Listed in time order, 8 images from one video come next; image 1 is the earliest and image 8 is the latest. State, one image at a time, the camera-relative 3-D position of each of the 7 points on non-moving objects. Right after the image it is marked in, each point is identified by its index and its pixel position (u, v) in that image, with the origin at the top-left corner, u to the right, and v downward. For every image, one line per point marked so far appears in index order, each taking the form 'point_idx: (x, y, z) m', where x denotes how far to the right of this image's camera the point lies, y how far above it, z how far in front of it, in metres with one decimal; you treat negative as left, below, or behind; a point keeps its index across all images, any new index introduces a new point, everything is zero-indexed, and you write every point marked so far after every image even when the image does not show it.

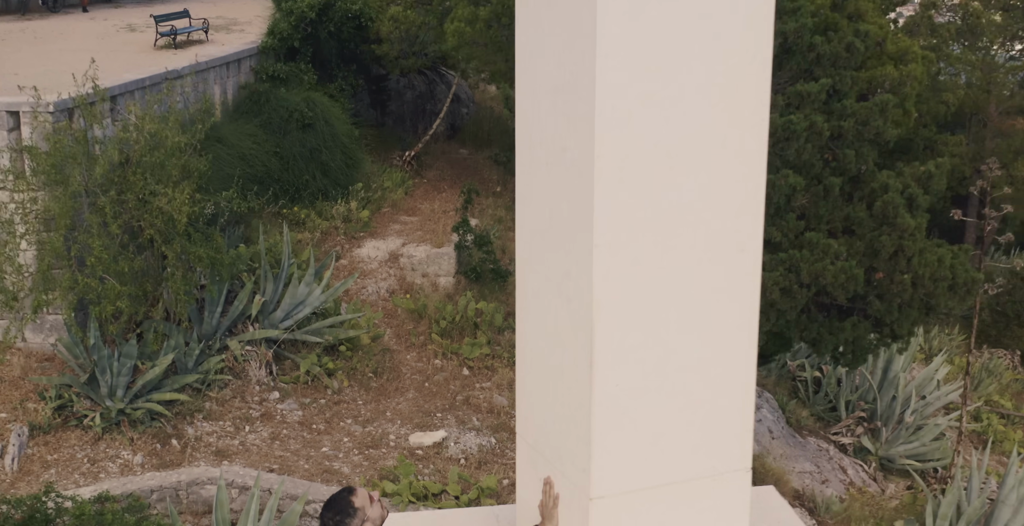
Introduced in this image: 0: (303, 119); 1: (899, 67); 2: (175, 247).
0: (-1.0, +0.6, +4.2) m
1: (+1.8, +0.8, +4.5) m
2: (-1.0, 0.0, +2.7) m
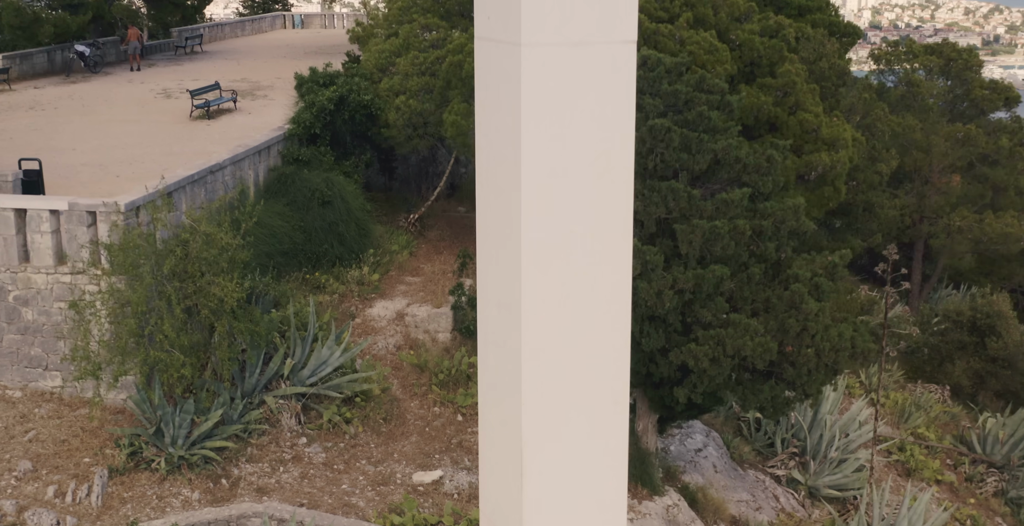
0: (-1.0, +0.3, +4.8) m
1: (+1.8, +0.6, +5.1) m
2: (-1.1, -0.2, +3.4) m
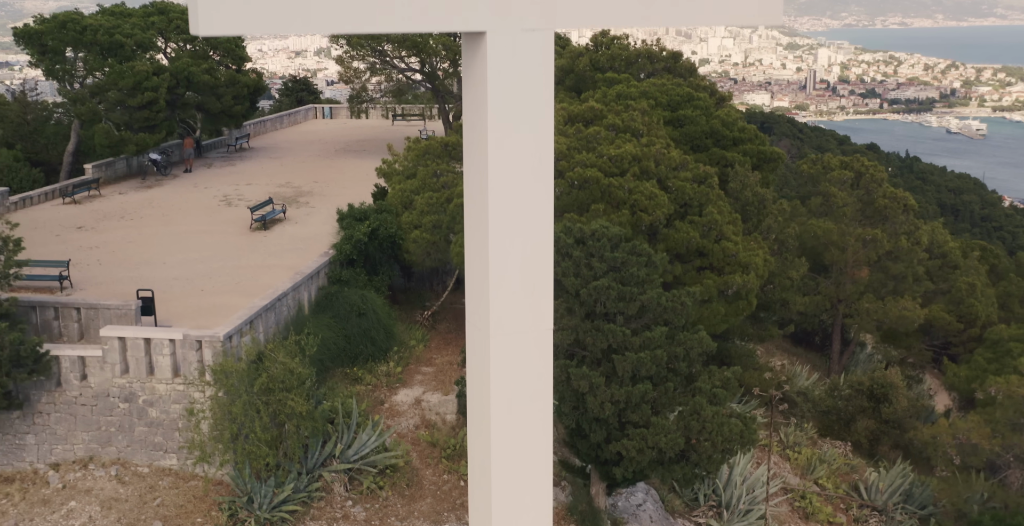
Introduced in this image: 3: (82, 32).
0: (-1.1, -0.3, +6.2) m
1: (+1.7, -0.1, +6.5) m
2: (-1.2, -0.9, +4.8) m
3: (-4.8, +2.6, +9.9) m
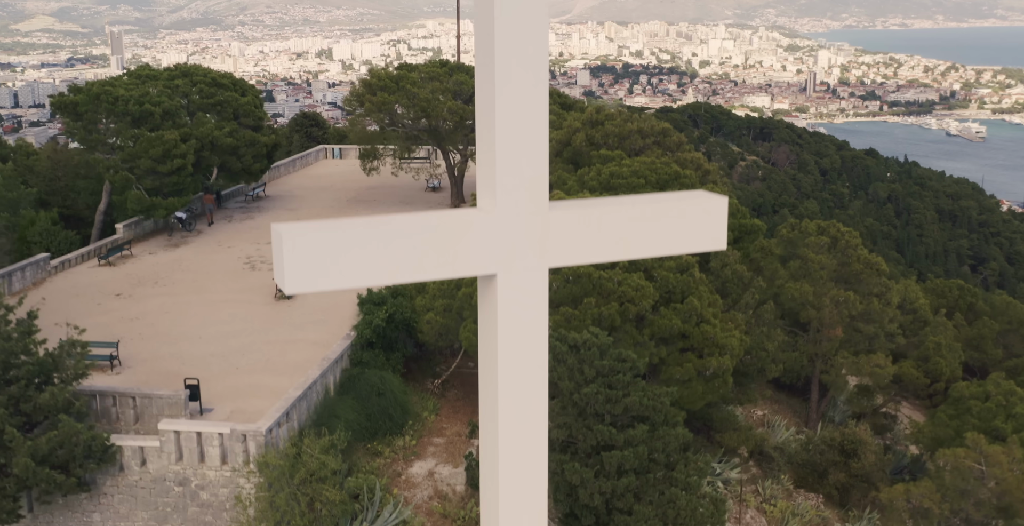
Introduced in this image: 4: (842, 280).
0: (-1.1, -1.0, +7.0) m
1: (+1.7, -0.8, +7.3) m
2: (-1.2, -1.5, +5.6) m
3: (-4.8, +1.9, +10.7) m
4: (+4.0, -0.2, +10.7) m
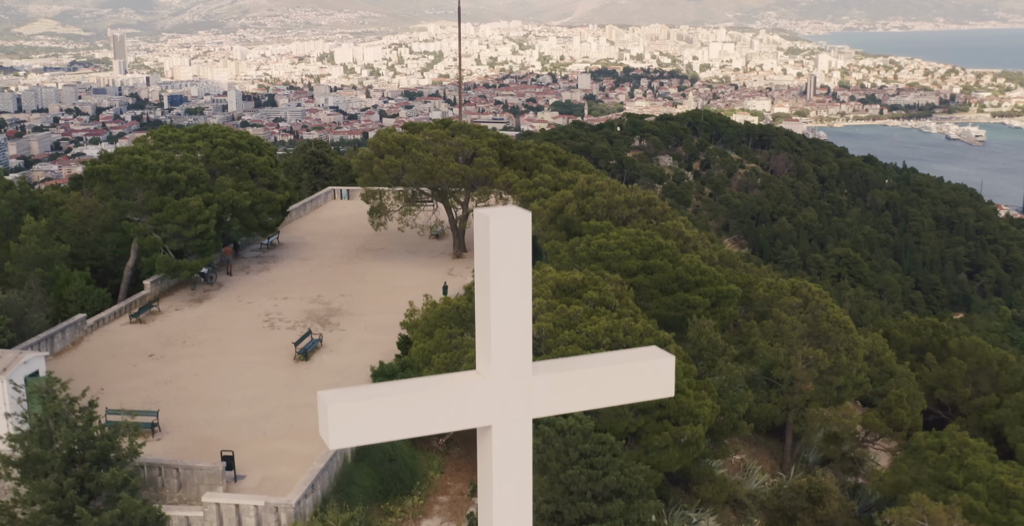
0: (-1.1, -1.7, +7.9) m
1: (+1.7, -1.5, +8.2) m
2: (-1.2, -2.3, +6.5) m
3: (-4.8, +1.2, +11.7) m
4: (+3.9, -1.0, +11.6) m
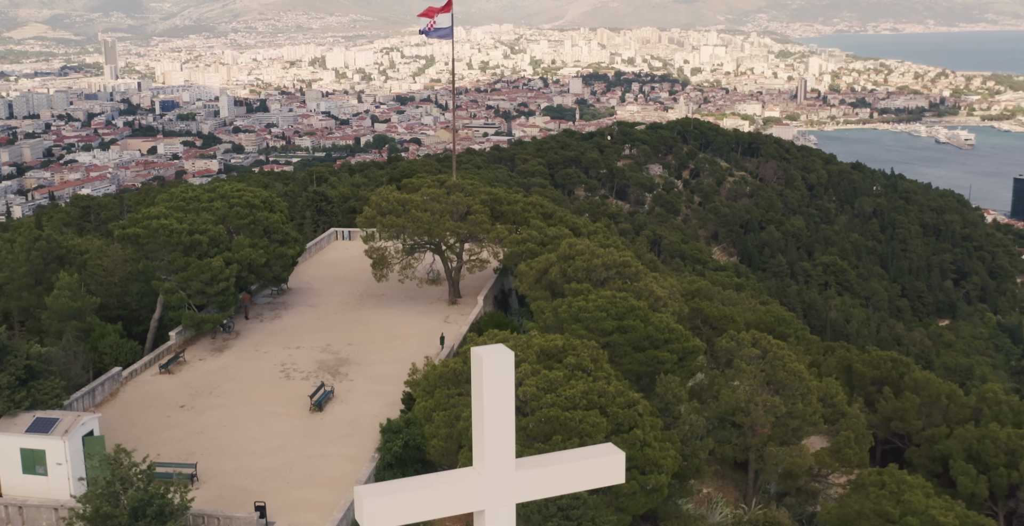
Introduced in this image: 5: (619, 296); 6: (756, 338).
0: (-1.2, -2.5, +9.3) m
1: (+1.6, -2.3, +9.6) m
2: (-1.3, -3.0, +7.8) m
3: (-5.0, +0.4, +13.0) m
4: (+3.8, -1.8, +13.0) m
5: (+1.4, -0.4, +11.9) m
6: (+3.8, -1.2, +13.9) m
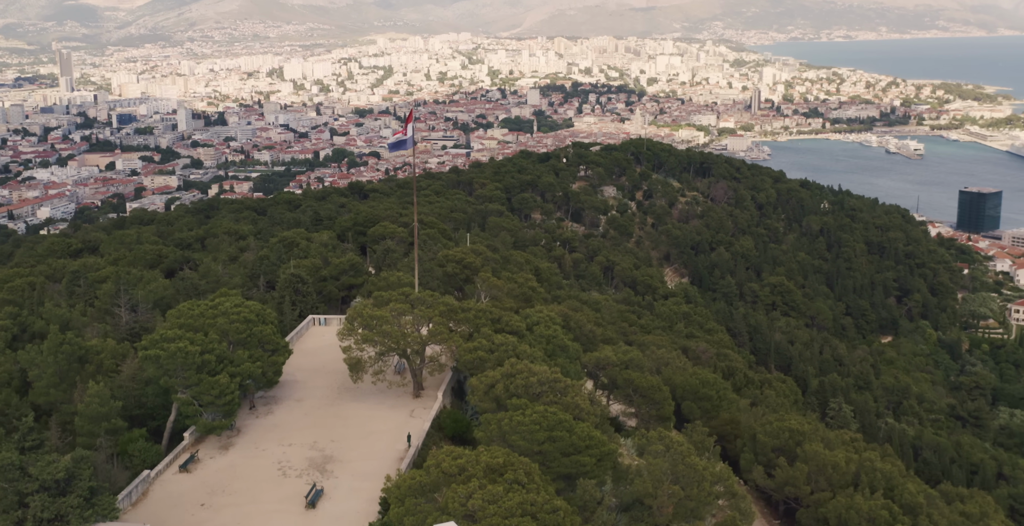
0: (-1.9, -4.5, +12.3) m
1: (+0.9, -4.3, +12.7) m
2: (-1.9, -5.1, +10.8) m
3: (-5.8, -1.6, +15.8) m
4: (+2.9, -3.9, +16.2) m
5: (+0.6, -2.5, +15.0) m
6: (+3.0, -3.3, +17.2) m
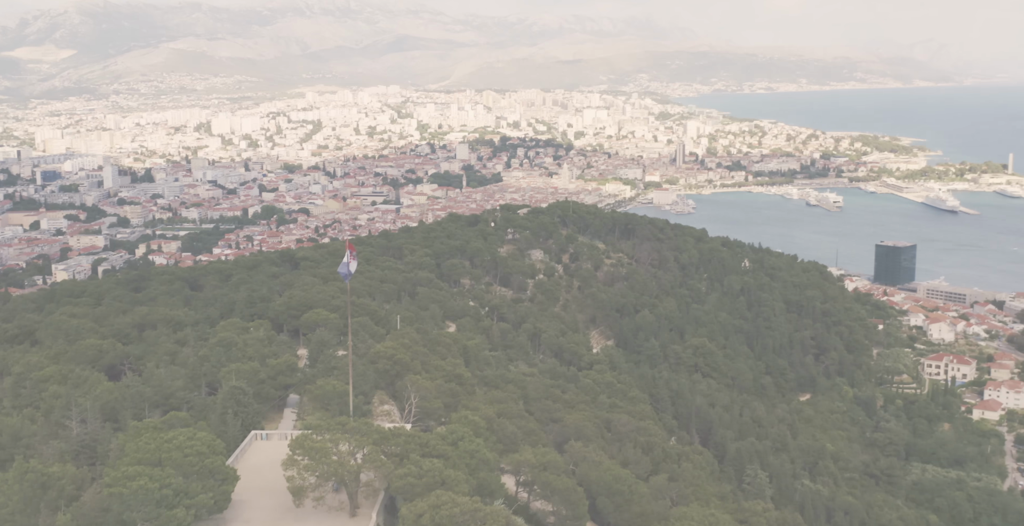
0: (-3.1, -7.3, +14.3) m
1: (-0.4, -7.1, +15.0) m
2: (-3.0, -7.7, +12.9) m
3: (-7.3, -4.6, +17.7) m
4: (+1.4, -6.8, +18.7) m
5: (-0.8, -5.4, +17.4) m
6: (+1.3, -6.3, +19.7) m
